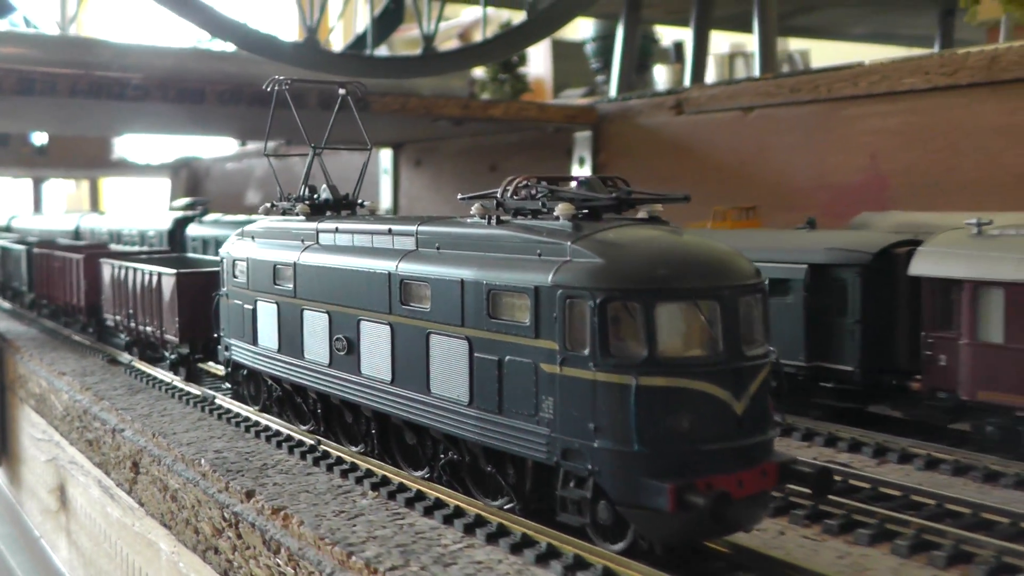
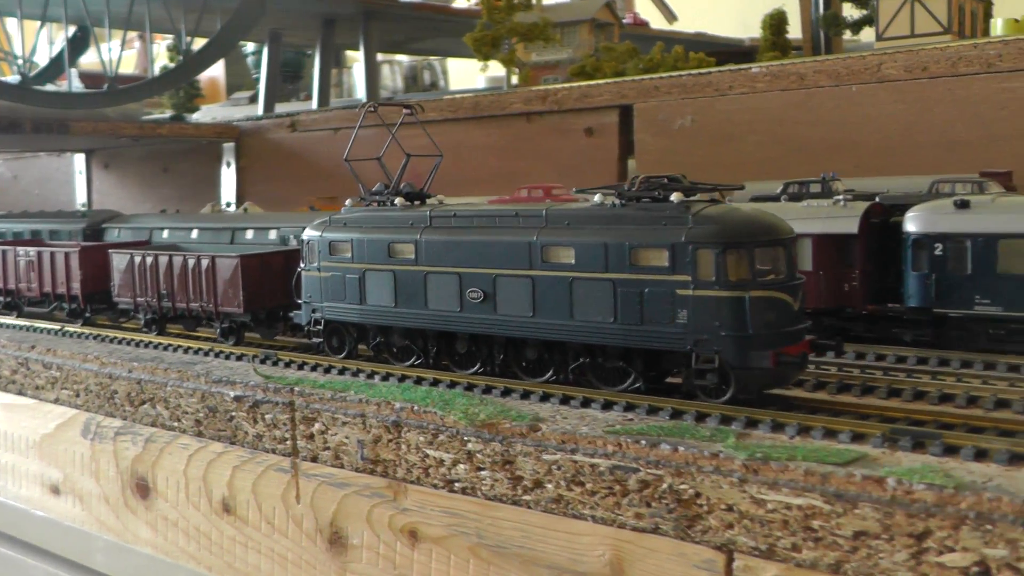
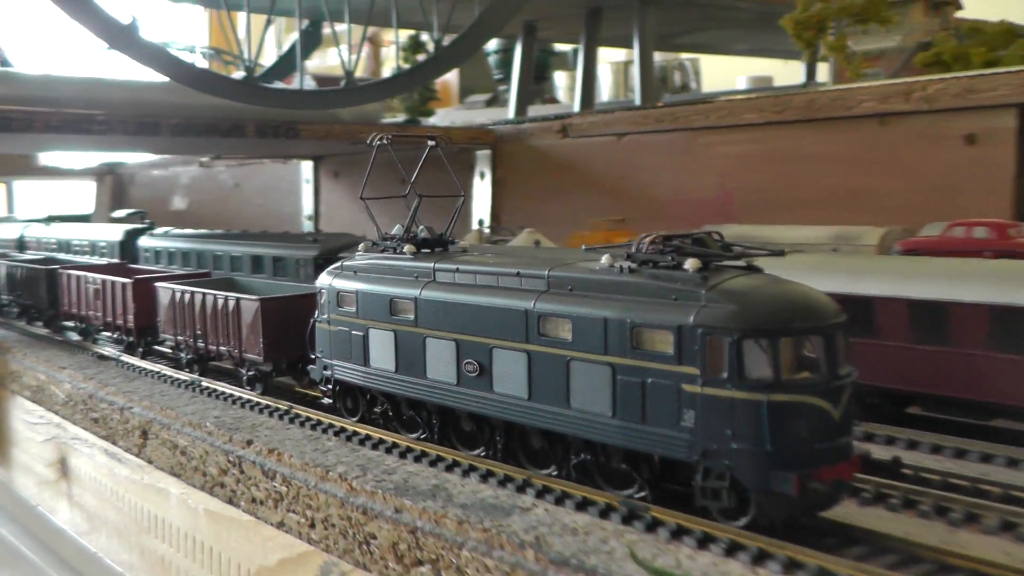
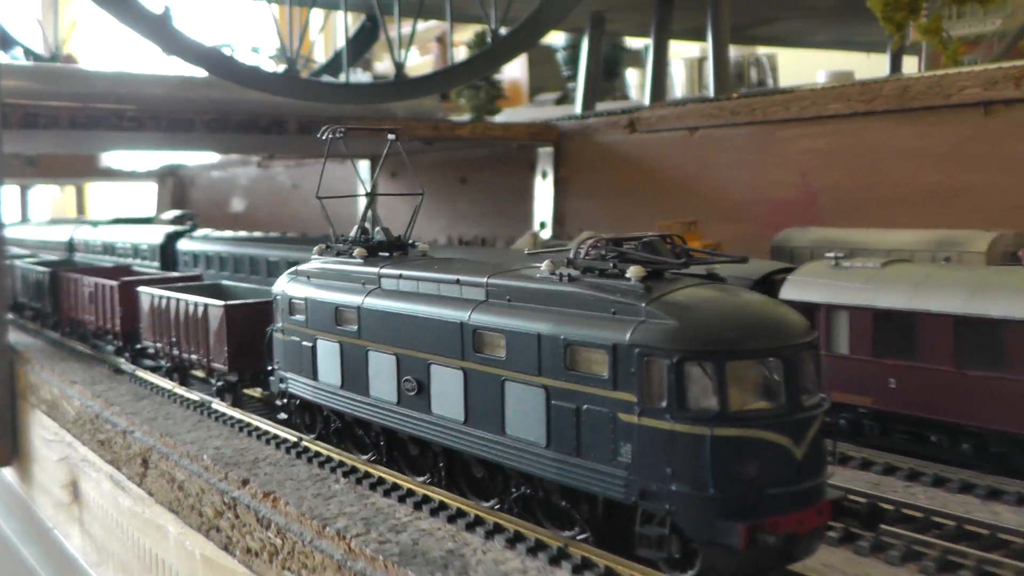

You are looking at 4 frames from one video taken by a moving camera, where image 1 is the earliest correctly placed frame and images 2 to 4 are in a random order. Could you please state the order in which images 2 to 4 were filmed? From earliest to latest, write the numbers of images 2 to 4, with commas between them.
4, 3, 2
